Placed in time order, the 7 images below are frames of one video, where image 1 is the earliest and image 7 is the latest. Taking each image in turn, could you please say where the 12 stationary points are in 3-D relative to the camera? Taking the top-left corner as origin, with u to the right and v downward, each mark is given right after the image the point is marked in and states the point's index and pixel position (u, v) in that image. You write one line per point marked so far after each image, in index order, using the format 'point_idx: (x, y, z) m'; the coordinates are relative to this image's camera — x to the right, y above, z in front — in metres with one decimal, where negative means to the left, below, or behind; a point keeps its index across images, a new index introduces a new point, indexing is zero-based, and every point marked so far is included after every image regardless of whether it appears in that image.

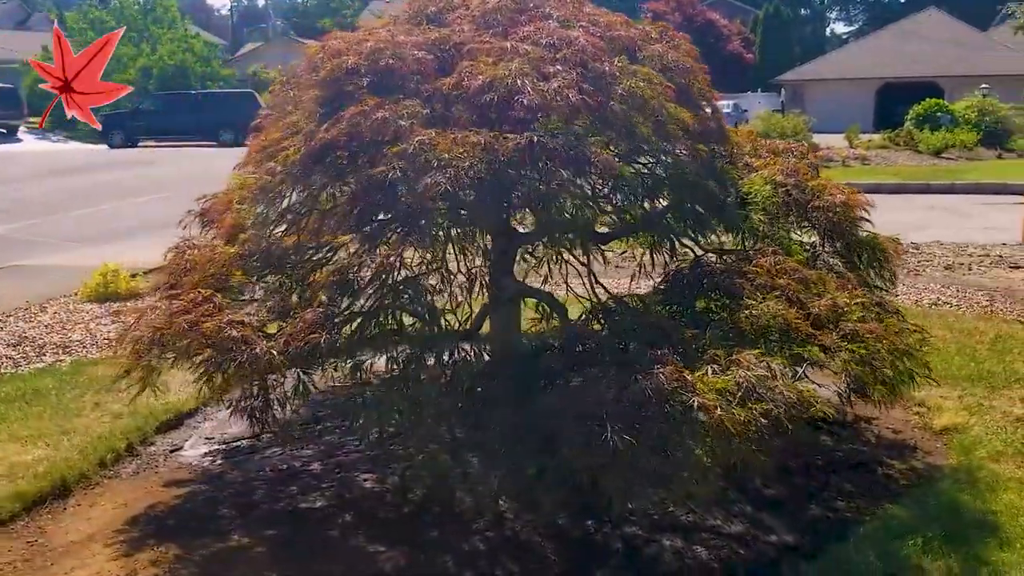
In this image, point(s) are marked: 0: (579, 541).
0: (+0.3, -0.9, +3.6) m
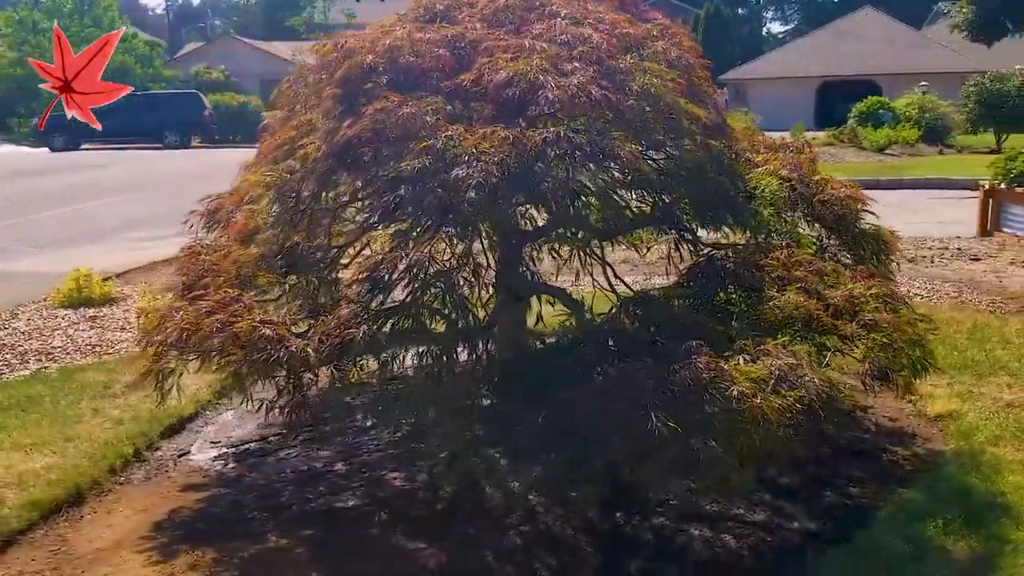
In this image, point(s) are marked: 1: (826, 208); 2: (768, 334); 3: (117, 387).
0: (+0.4, -0.9, +3.7) m
1: (+1.4, +0.4, +4.4) m
2: (+1.0, -0.2, +3.5) m
3: (-2.4, -0.6, +5.8) m
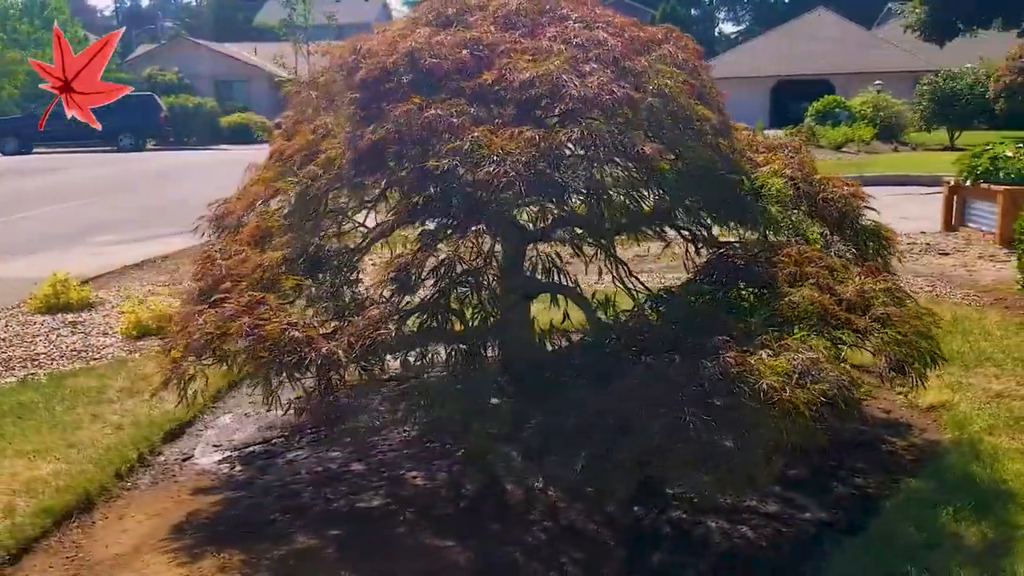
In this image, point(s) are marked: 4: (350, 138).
0: (+0.5, -0.9, +3.7) m
1: (+1.5, +0.4, +4.5) m
2: (+1.0, -0.2, +3.6) m
3: (-2.4, -0.6, +5.8) m
4: (-0.6, +0.6, +3.7) m
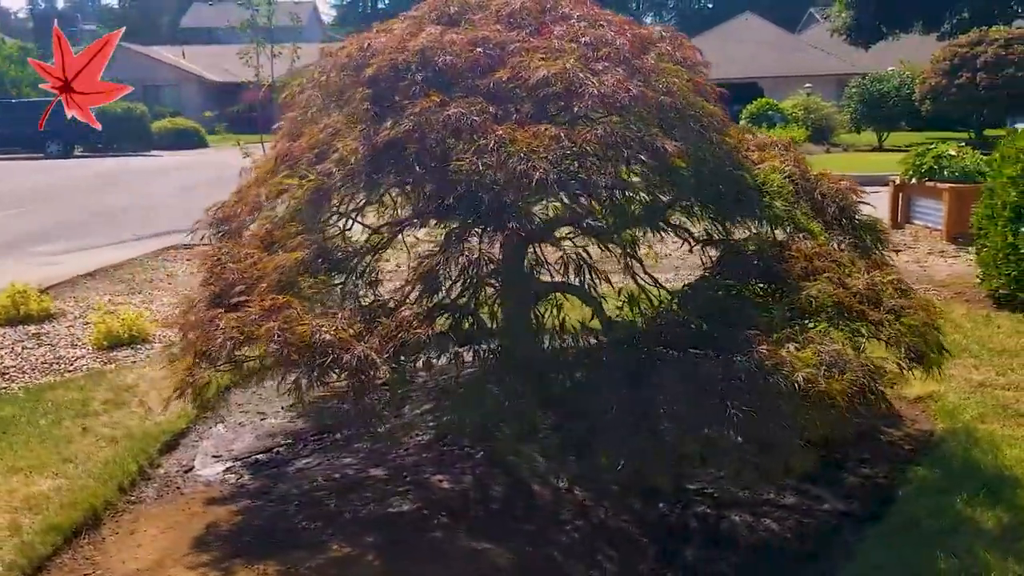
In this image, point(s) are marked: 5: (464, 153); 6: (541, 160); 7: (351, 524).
0: (+0.6, -0.9, +3.7) m
1: (+1.5, +0.4, +4.6) m
2: (+1.1, -0.1, +3.7) m
3: (-2.4, -0.7, +5.6) m
4: (-0.6, +0.6, +3.7) m
5: (-0.2, +0.5, +3.5) m
6: (+0.1, +0.4, +3.4) m
7: (-0.6, -0.9, +3.5) m
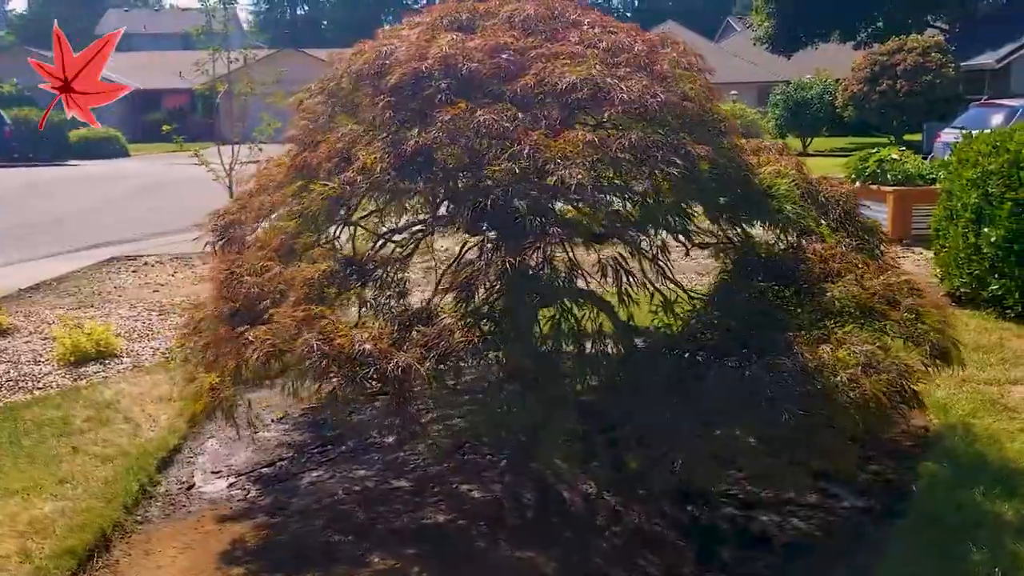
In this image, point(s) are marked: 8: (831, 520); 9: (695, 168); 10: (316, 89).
0: (+0.7, -0.9, +3.7) m
1: (+1.6, +0.4, +4.6) m
2: (+1.3, -0.1, +3.7) m
3: (-2.4, -0.8, +5.4) m
4: (-0.4, +0.5, +3.6) m
5: (-0.1, +0.5, +3.5) m
6: (+0.2, +0.4, +3.4) m
7: (-0.4, -0.9, +3.4) m
8: (+1.3, -0.9, +3.9) m
9: (+0.7, +0.5, +3.7) m
10: (-0.9, +0.9, +4.4) m
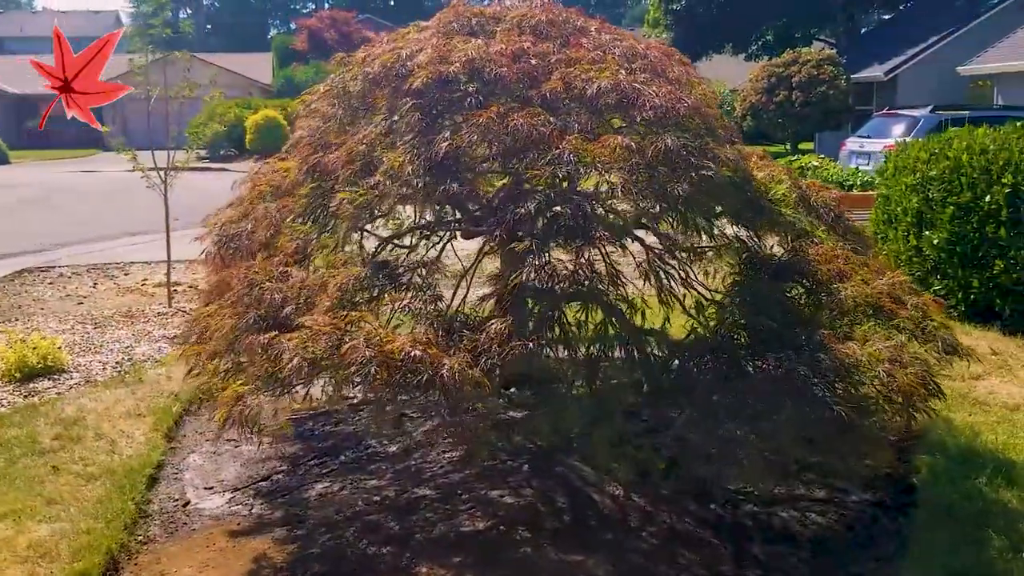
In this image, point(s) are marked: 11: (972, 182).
0: (+0.8, -0.9, +3.8) m
1: (+1.6, +0.4, +4.8) m
2: (+1.4, -0.1, +3.8) m
3: (-2.5, -0.8, +5.1) m
4: (-0.3, +0.5, +3.6) m
5: (+0.1, +0.4, +3.5) m
6: (+0.4, +0.4, +3.4) m
7: (-0.3, -0.9, +3.4) m
8: (+1.4, -0.9, +4.0) m
9: (+0.8, +0.5, +3.7) m
10: (-0.9, +0.9, +4.3) m
11: (+3.6, +0.8, +7.5) m
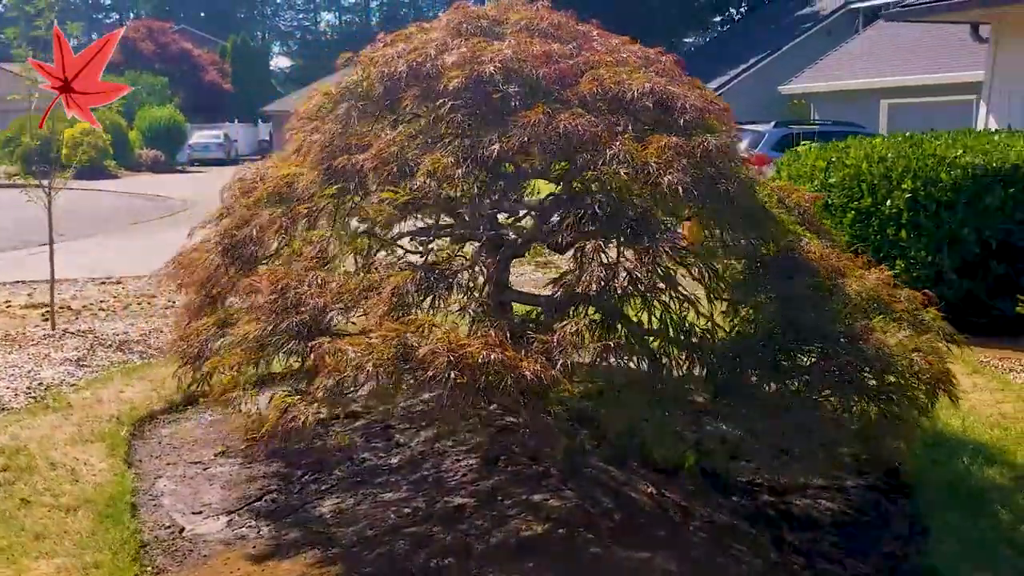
0: (+1.0, -0.9, +3.9) m
1: (+1.5, +0.4, +5.0) m
2: (+1.5, -0.1, +4.1) m
3: (-2.5, -0.9, +4.7) m
4: (-0.2, +0.5, +3.5) m
5: (+0.2, +0.4, +3.5) m
6: (+0.6, +0.4, +3.5) m
7: (-0.1, -0.9, +3.3) m
8: (+1.5, -0.9, +4.2) m
9: (+0.9, +0.5, +3.9) m
10: (-0.8, +0.8, +4.1) m
11: (+3.0, +0.8, +8.0) m
